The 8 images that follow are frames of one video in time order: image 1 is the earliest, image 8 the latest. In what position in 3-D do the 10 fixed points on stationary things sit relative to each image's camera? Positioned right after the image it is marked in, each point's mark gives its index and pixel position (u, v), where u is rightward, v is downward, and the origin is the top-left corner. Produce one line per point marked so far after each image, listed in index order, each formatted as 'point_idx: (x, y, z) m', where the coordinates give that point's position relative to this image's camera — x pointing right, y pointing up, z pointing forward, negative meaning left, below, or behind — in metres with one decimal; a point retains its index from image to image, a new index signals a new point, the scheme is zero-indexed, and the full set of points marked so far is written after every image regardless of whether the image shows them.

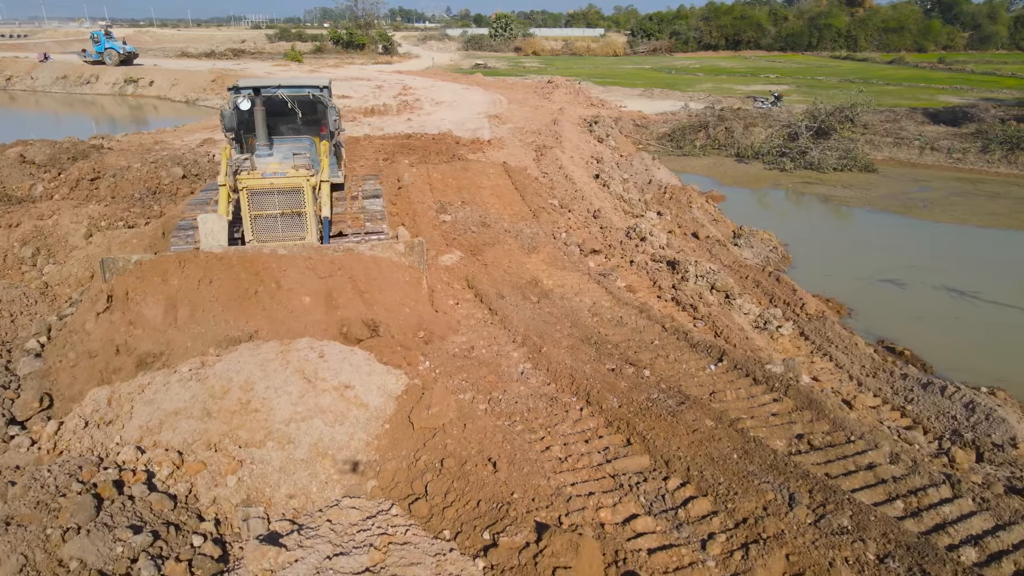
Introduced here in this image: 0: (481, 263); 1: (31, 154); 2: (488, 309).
0: (-0.6, +0.4, +10.0) m
1: (-11.2, +3.1, +15.5) m
2: (-0.3, -0.3, +8.0) m
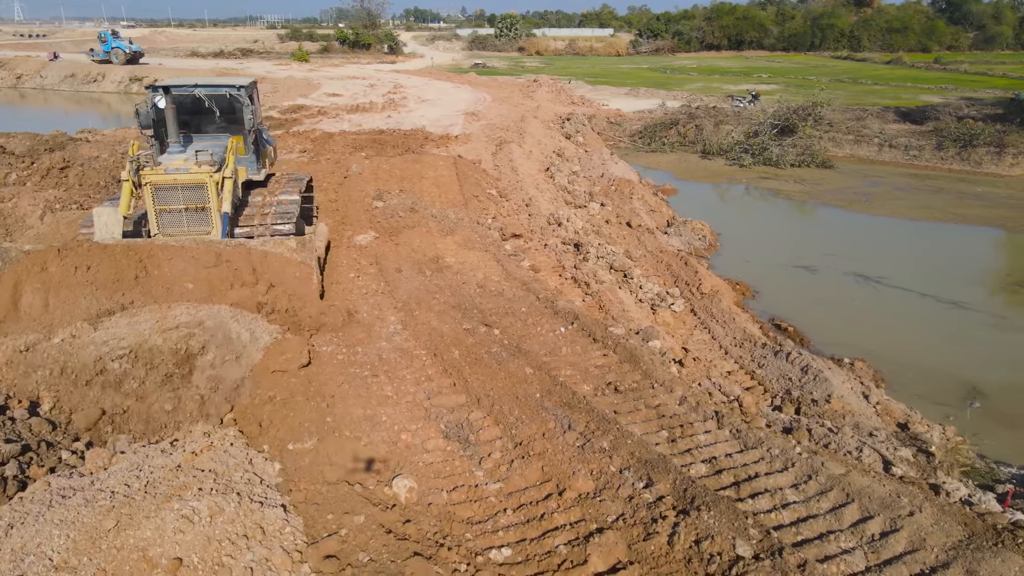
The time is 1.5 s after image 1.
0: (-1.9, +0.7, +10.8) m
1: (-12.4, +3.6, +16.5) m
2: (-1.7, +0.1, +8.8) m
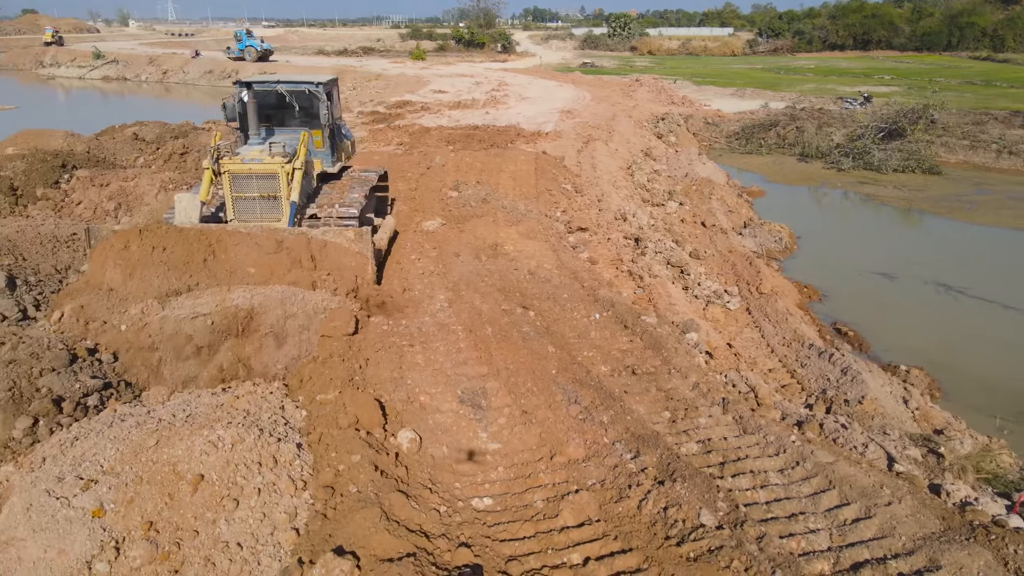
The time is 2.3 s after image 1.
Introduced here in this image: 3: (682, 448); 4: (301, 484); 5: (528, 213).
0: (-0.9, +1.0, +11.4) m
1: (-10.2, +4.3, +18.5) m
2: (-1.0, +0.3, +9.4) m
3: (+1.2, -1.1, +4.7) m
4: (-1.3, -1.2, +4.2) m
5: (+0.3, +1.4, +12.7) m
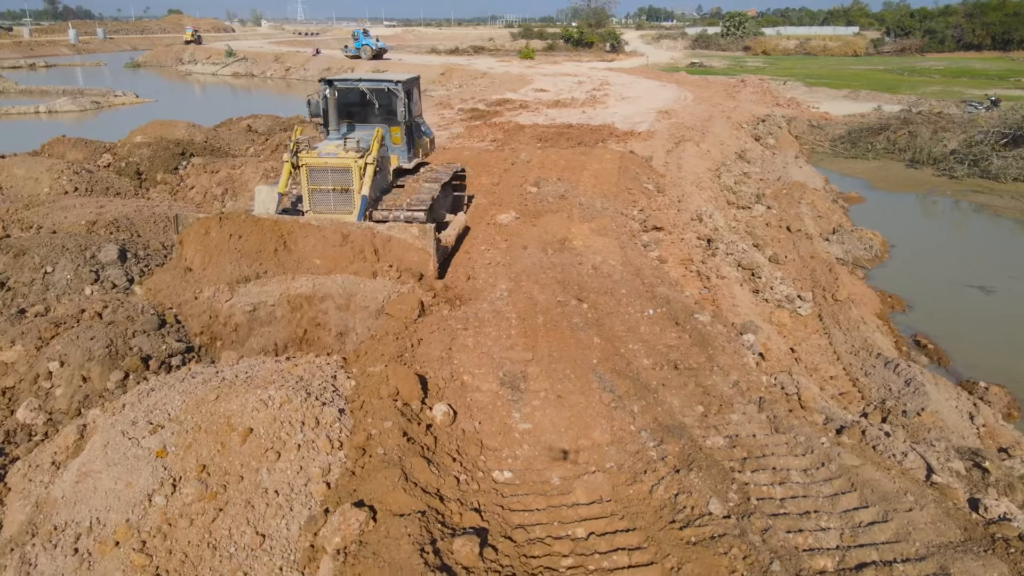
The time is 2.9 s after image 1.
0: (+0.4, +1.1, +11.6) m
1: (-7.7, +4.9, +20.0) m
2: (0.0, +0.5, +9.6) m
3: (+1.4, -1.1, +4.8) m
4: (-1.2, -1.1, +4.6) m
5: (+1.8, +1.5, +12.8) m
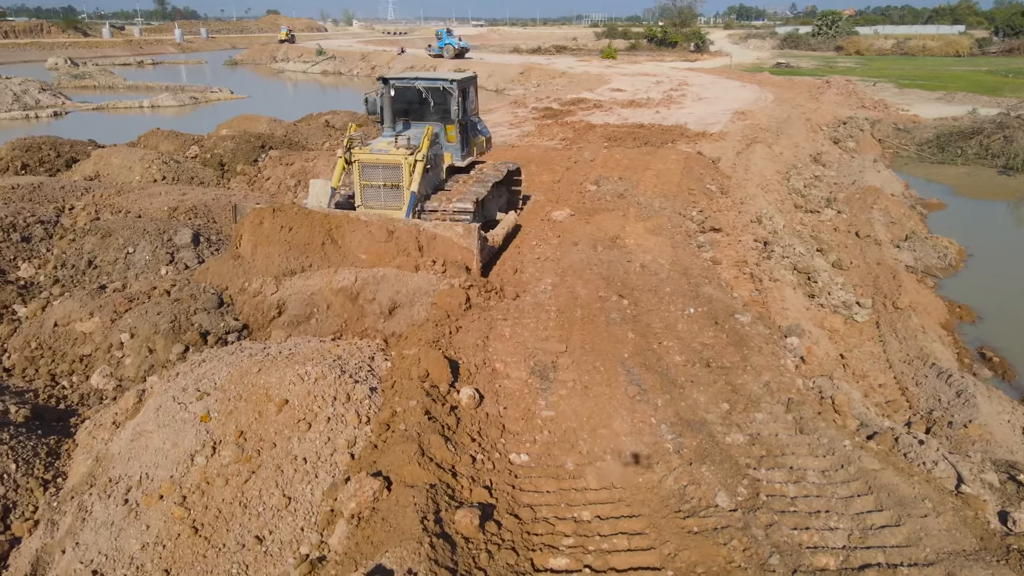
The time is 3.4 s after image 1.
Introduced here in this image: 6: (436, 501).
0: (+1.3, +1.1, +11.6) m
1: (-5.7, +5.2, +20.8) m
2: (+0.7, +0.5, +9.7) m
3: (+1.5, -1.1, +4.7) m
4: (-1.1, -1.0, +4.9) m
5: (+2.8, +1.5, +12.7) m
6: (-0.4, -1.2, +3.8) m
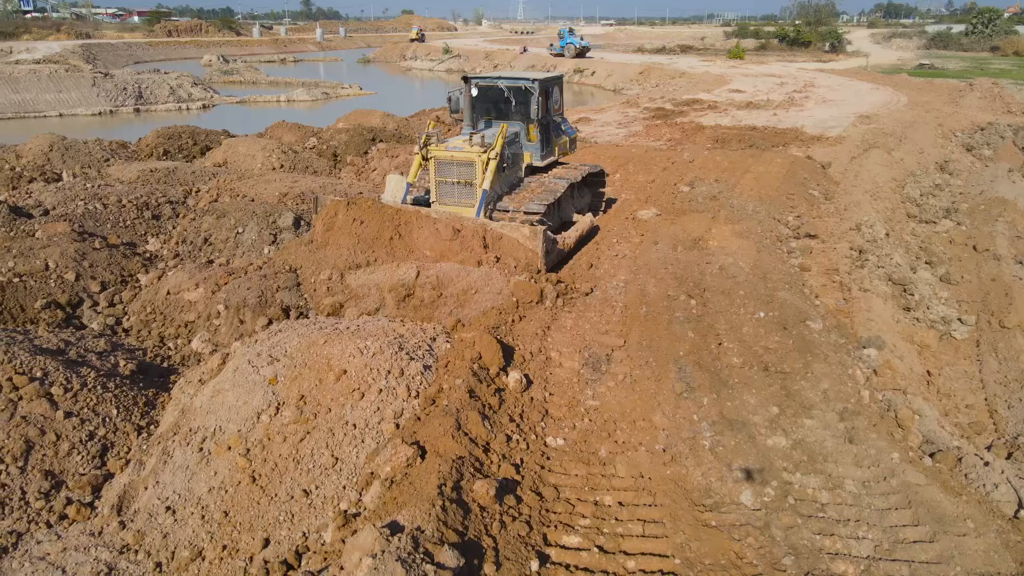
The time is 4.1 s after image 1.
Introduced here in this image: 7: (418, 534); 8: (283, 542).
0: (+2.8, +1.1, +11.5) m
1: (-2.5, +5.4, +21.6) m
2: (+1.8, +0.5, +9.7) m
3: (+1.8, -1.1, +4.6) m
4: (-0.8, -0.8, +5.1) m
5: (+4.4, +1.4, +12.2) m
6: (-0.3, -1.1, +4.0) m
7: (-0.5, -1.2, +3.4) m
8: (-1.5, -1.6, +4.2) m
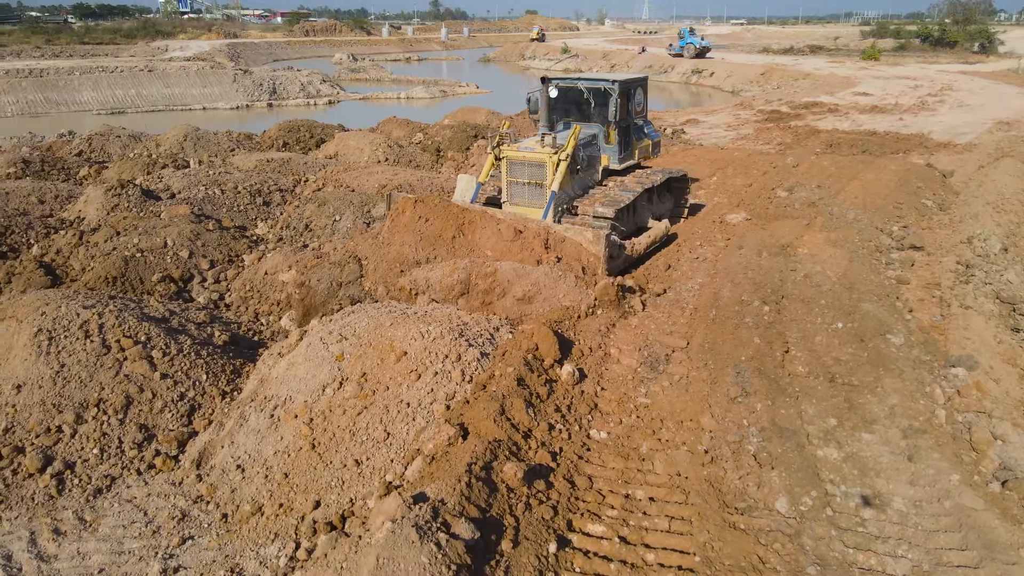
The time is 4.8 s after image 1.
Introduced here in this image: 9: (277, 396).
0: (+4.1, +1.0, +11.1) m
1: (+0.6, +5.5, +21.9) m
2: (+2.9, +0.5, +9.5) m
3: (+2.1, -1.1, +4.4) m
4: (-0.4, -0.7, +5.4) m
5: (+5.9, +1.2, +11.6) m
6: (-0.1, -1.0, +4.1) m
7: (-0.4, -1.2, +3.5) m
8: (-1.2, -1.5, +4.5) m
9: (-2.0, -0.9, +5.6) m
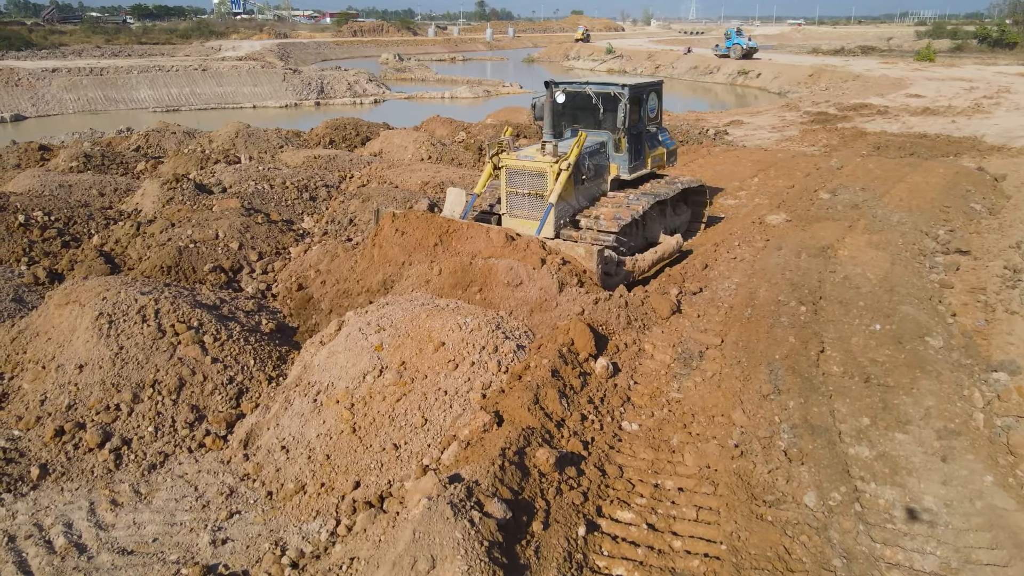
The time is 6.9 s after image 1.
0: (+4.8, +1.0, +11.0) m
1: (+1.9, +5.6, +21.9) m
2: (+3.4, +0.5, +9.4) m
3: (+2.3, -1.1, +4.5) m
4: (-0.1, -0.7, +5.5) m
5: (+6.6, +1.1, +11.4) m
6: (+0.1, -1.0, +4.3) m
7: (-0.2, -1.1, +3.7) m
8: (-1.0, -1.4, +4.7) m
9: (-1.7, -0.8, +5.9) m
